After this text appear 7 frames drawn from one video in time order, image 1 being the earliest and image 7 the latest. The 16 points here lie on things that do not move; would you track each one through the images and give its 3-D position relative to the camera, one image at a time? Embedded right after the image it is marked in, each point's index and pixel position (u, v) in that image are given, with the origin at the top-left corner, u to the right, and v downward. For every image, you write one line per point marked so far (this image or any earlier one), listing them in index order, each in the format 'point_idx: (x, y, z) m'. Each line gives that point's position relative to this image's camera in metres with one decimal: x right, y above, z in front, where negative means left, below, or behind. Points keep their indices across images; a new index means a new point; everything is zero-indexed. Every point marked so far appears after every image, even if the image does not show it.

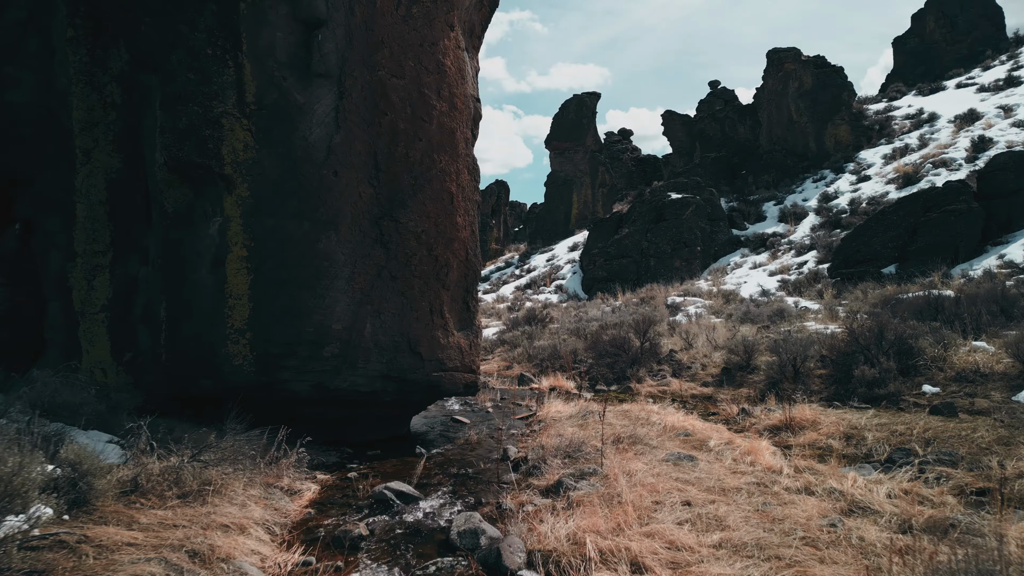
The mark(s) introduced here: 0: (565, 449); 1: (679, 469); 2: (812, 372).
0: (+0.3, -0.9, +4.0) m
1: (+0.8, -0.9, +3.6) m
2: (+2.7, -0.8, +6.9) m
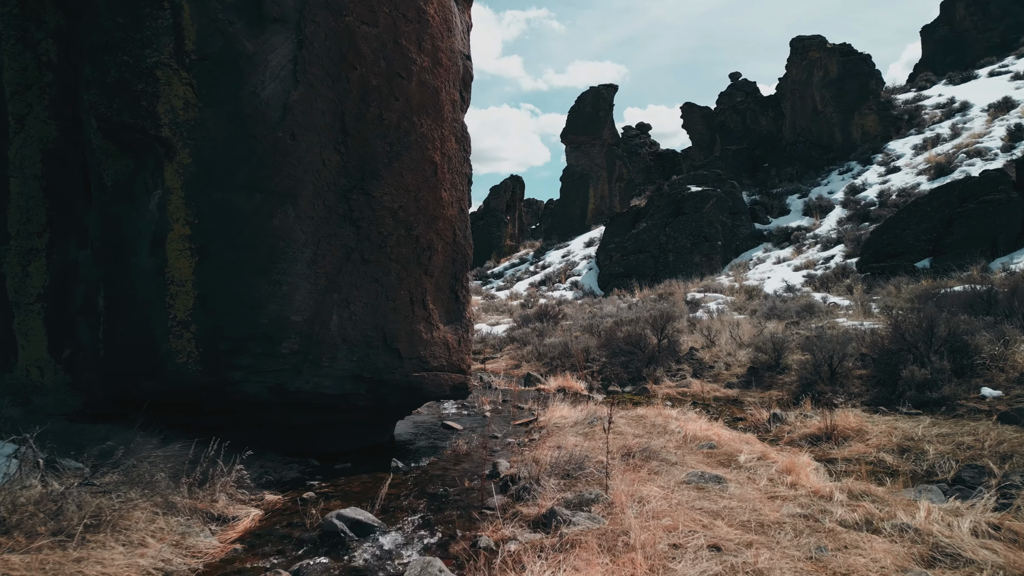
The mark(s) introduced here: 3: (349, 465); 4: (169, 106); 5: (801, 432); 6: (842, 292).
0: (+0.2, -0.8, +3.3) m
1: (+0.7, -0.8, +2.8) m
2: (+2.8, -0.7, +6.1) m
3: (-0.9, -0.9, +3.9) m
4: (-1.6, +0.8, +3.5) m
5: (+1.8, -0.9, +4.7) m
6: (+6.0, -0.1, +13.6) m
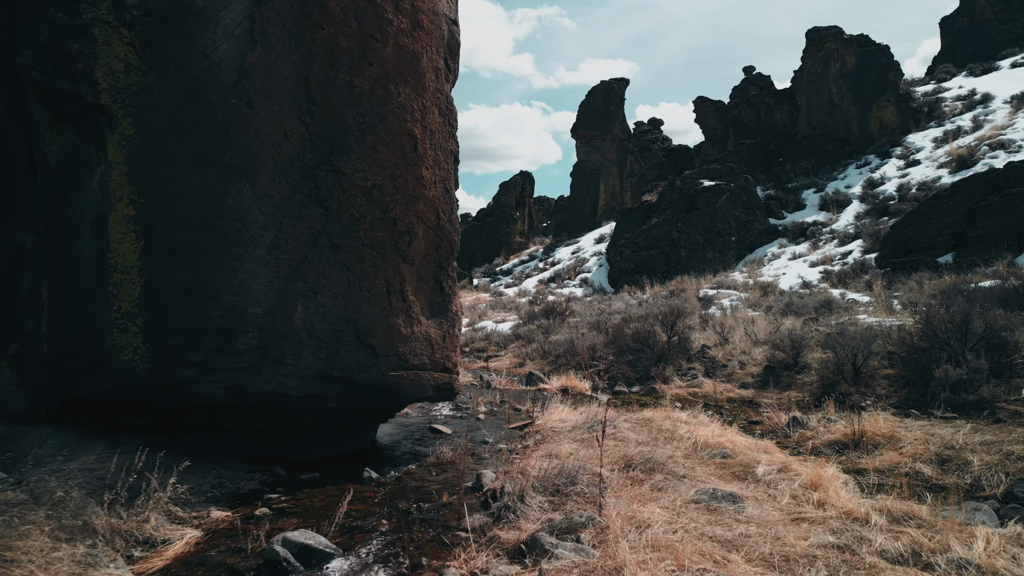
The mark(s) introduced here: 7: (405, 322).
0: (+0.2, -0.7, +2.9) m
1: (+0.6, -0.7, +2.4) m
2: (+2.7, -0.6, +5.6) m
3: (-0.9, -0.9, +3.5) m
4: (-1.6, +0.9, +3.0) m
5: (+1.7, -0.8, +4.2) m
6: (+6.1, 0.0, +13.1) m
7: (-0.5, -0.2, +3.7) m
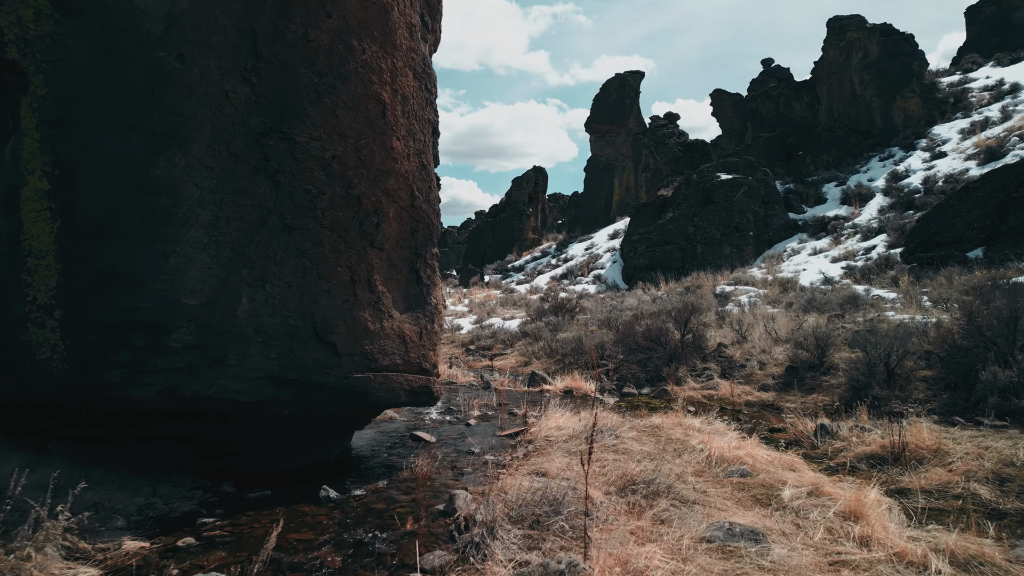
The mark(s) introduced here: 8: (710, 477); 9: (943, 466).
0: (+0.1, -0.7, +2.4) m
1: (+0.6, -0.7, +1.9) m
2: (+2.7, -0.6, +5.1) m
3: (-1.0, -0.8, +3.0) m
4: (-1.7, +0.9, +2.6) m
5: (+1.7, -0.8, +3.6) m
6: (+6.2, 0.0, +12.5) m
7: (-0.6, -0.1, +3.2) m
8: (+0.8, -0.7, +2.9) m
9: (+1.9, -0.8, +3.3) m
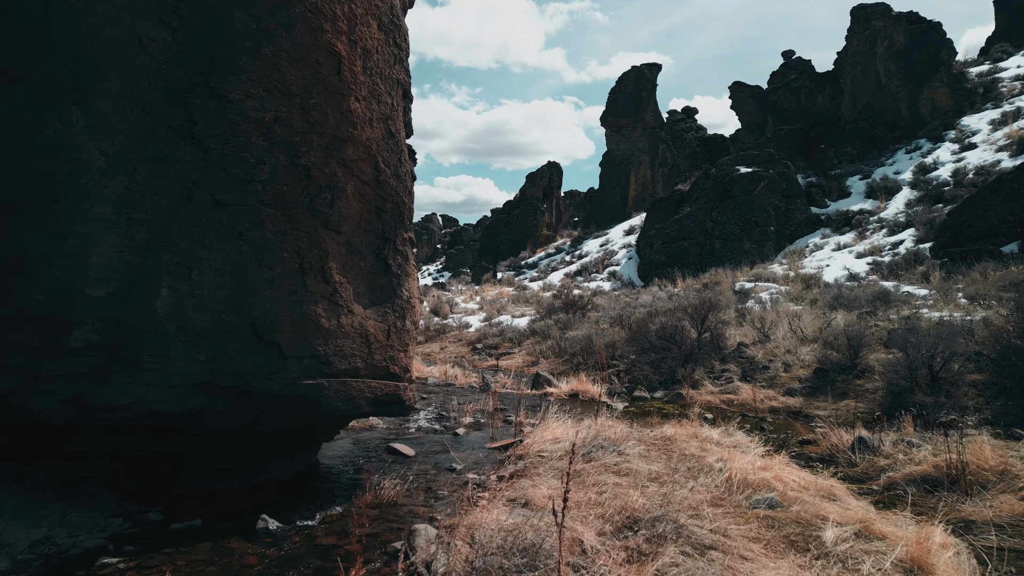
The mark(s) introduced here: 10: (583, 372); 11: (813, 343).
0: (0.0, -0.7, +1.9) m
1: (+0.5, -0.7, +1.3) m
2: (+2.7, -0.5, +4.5) m
3: (-1.1, -0.8, +2.5) m
4: (-1.8, +1.0, +2.1) m
5: (+1.6, -0.7, +3.1) m
6: (+6.3, +0.1, +11.8) m
7: (-0.7, -0.1, +2.7) m
8: (+0.7, -0.7, +2.4) m
9: (+1.8, -0.7, +2.7) m
10: (+0.7, -0.8, +7.1) m
11: (+2.6, -0.5, +6.4) m
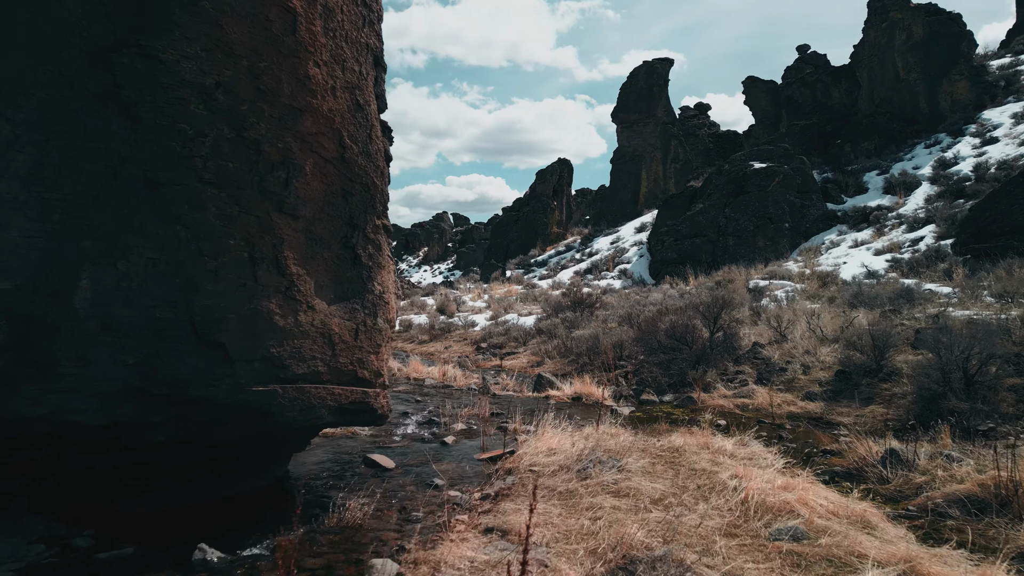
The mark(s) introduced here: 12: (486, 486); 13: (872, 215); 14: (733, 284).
0: (-0.1, -0.6, +1.5) m
1: (+0.4, -0.6, +1.0) m
2: (+2.7, -0.5, +4.1) m
3: (-1.1, -0.8, +2.2) m
4: (-1.9, +1.0, +1.8) m
5: (+1.6, -0.7, +2.7) m
6: (+6.4, +0.1, +11.3) m
7: (-0.7, -0.1, +2.4) m
8: (+0.6, -0.7, +2.0) m
9: (+1.8, -0.7, +2.3) m
10: (+0.7, -0.8, +6.7) m
11: (+2.6, -0.4, +6.0) m
12: (-0.1, -0.7, +2.8) m
13: (+8.3, +1.7, +17.3) m
14: (+3.9, +0.1, +13.3) m
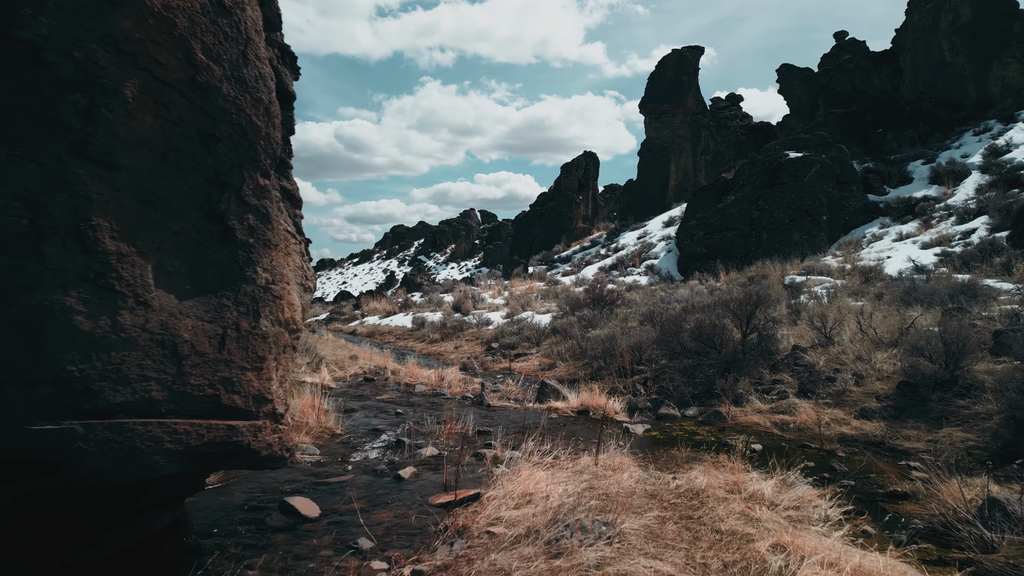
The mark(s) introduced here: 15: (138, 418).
0: (-0.3, -0.6, +0.7) m
1: (+0.2, -0.6, +0.1) m
2: (+2.6, -0.5, +3.2) m
3: (-1.3, -0.7, +1.4) m
4: (-2.0, +1.0, +1.0) m
5: (+1.4, -0.7, +1.8) m
6: (+6.6, +0.2, +10.3) m
7: (-0.9, 0.0, +1.6) m
8: (+0.5, -0.6, +1.2) m
9: (+1.6, -0.7, +1.4) m
10: (+0.7, -0.7, +5.9) m
11: (+2.6, -0.4, +5.1) m
12: (-0.2, -0.7, +2.0) m
13: (+8.7, +1.8, +16.1) m
14: (+4.2, +0.1, +12.3) m
15: (-0.8, -0.3, +1.7) m
